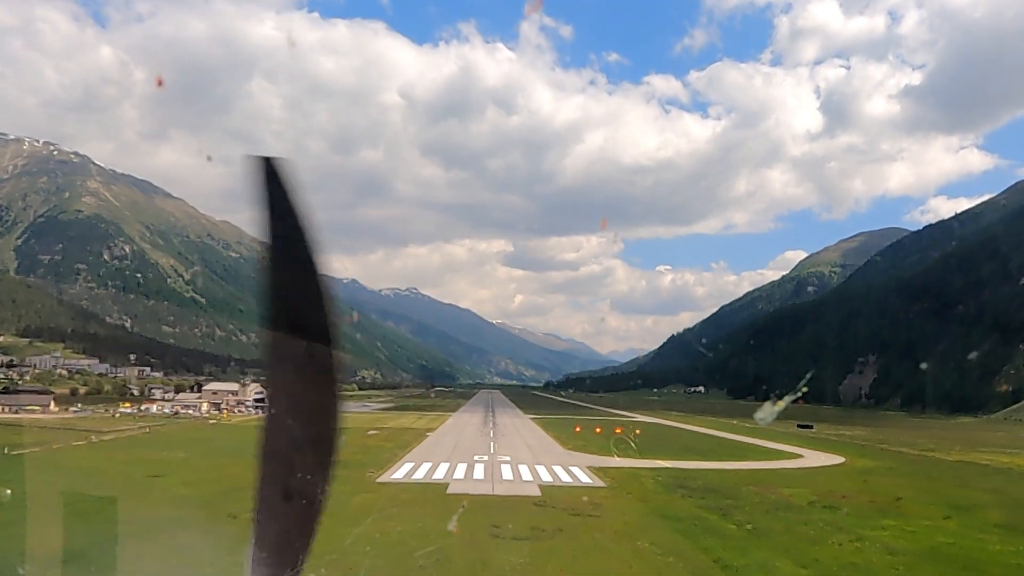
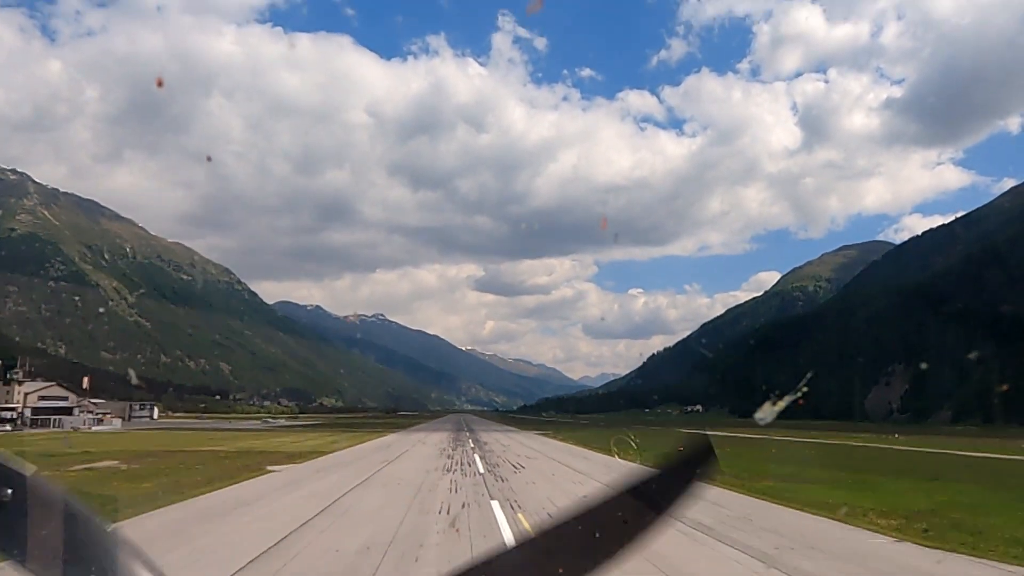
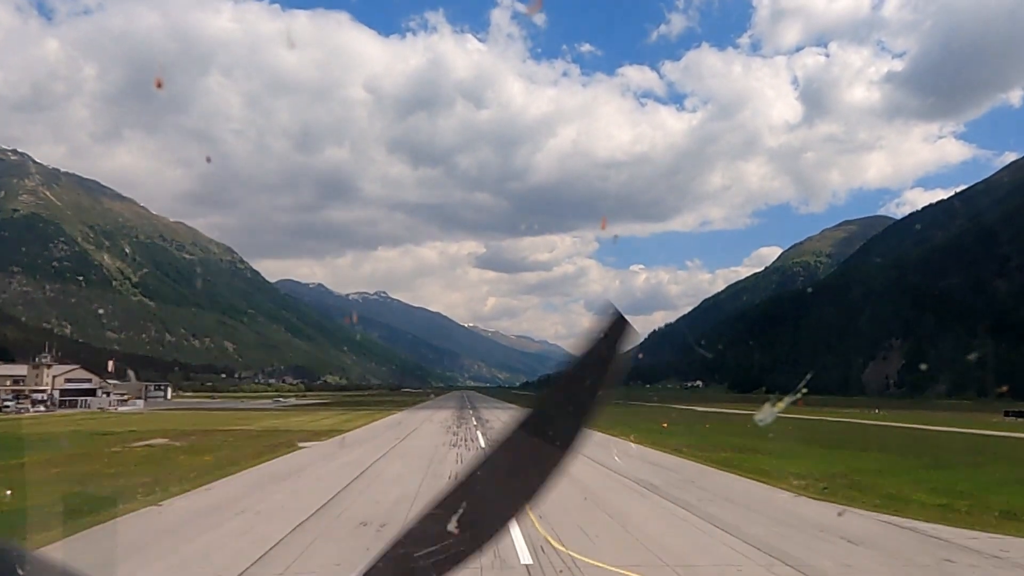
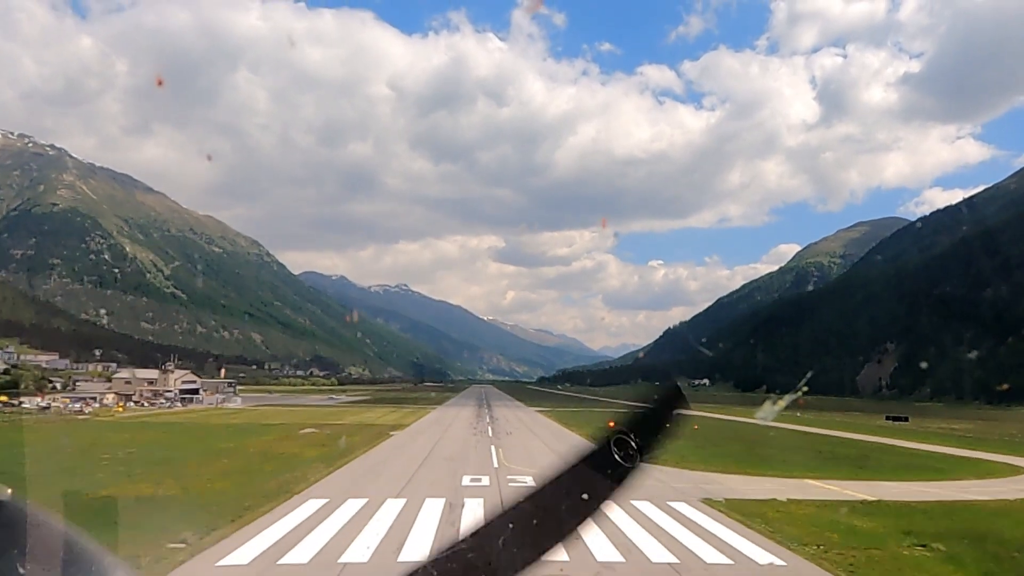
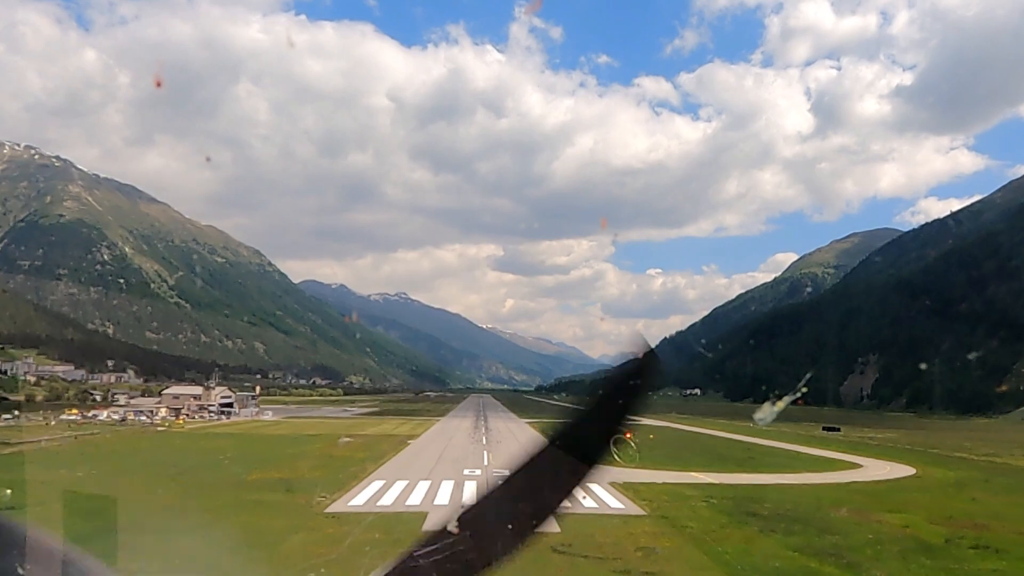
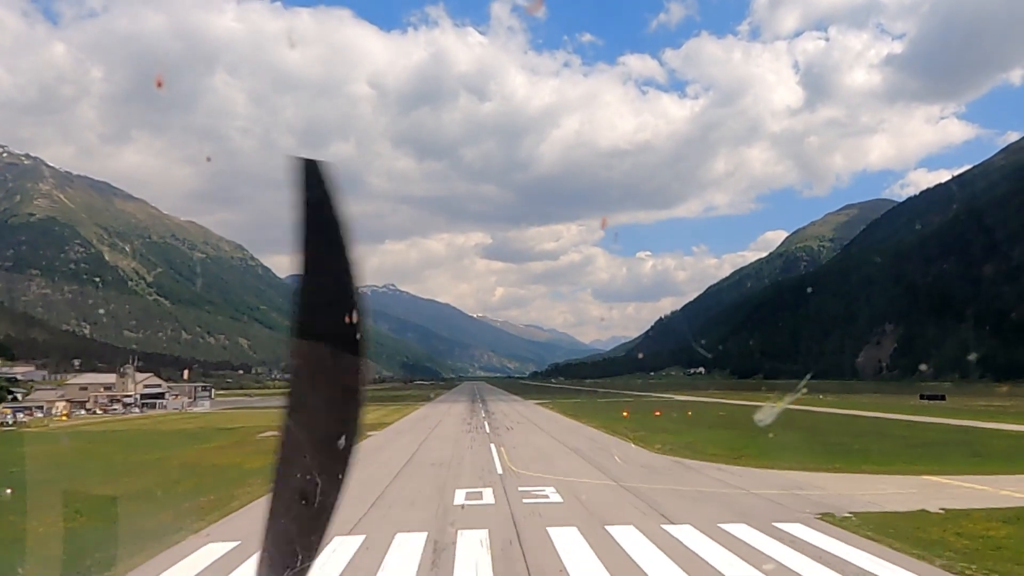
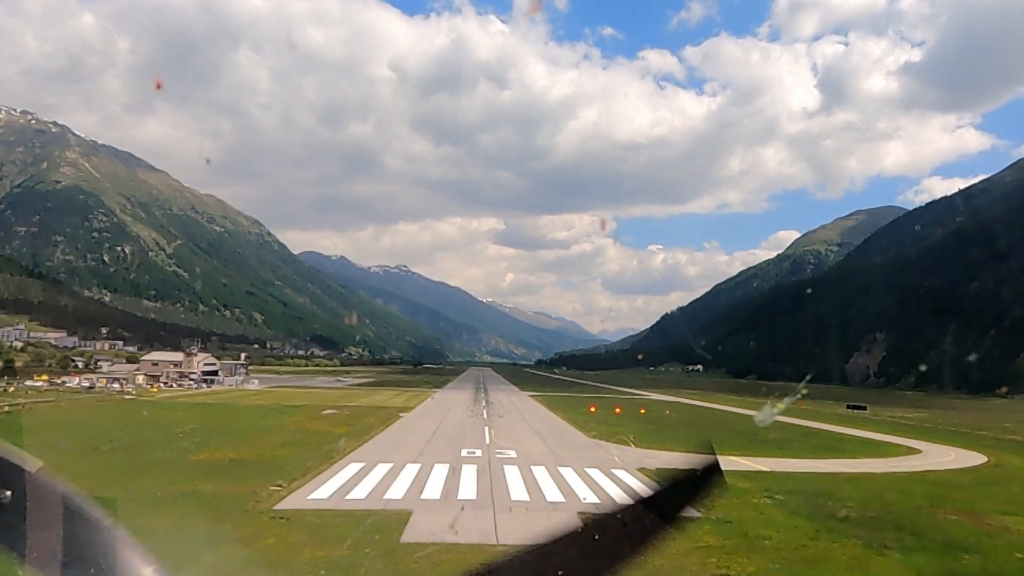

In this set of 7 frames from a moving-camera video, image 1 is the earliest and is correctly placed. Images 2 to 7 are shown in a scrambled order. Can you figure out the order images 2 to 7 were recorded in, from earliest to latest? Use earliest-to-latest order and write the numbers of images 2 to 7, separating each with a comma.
5, 7, 4, 6, 3, 2
